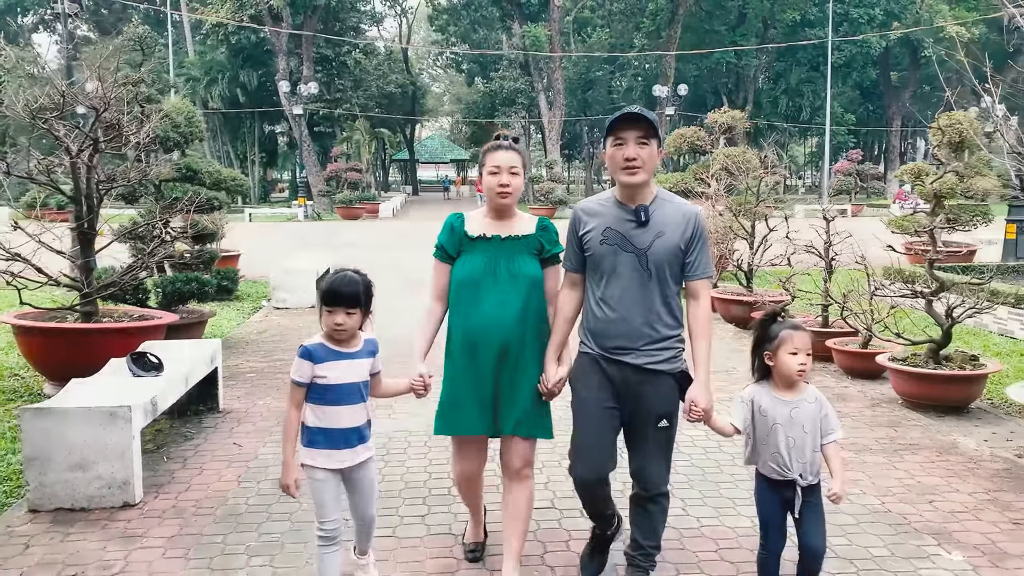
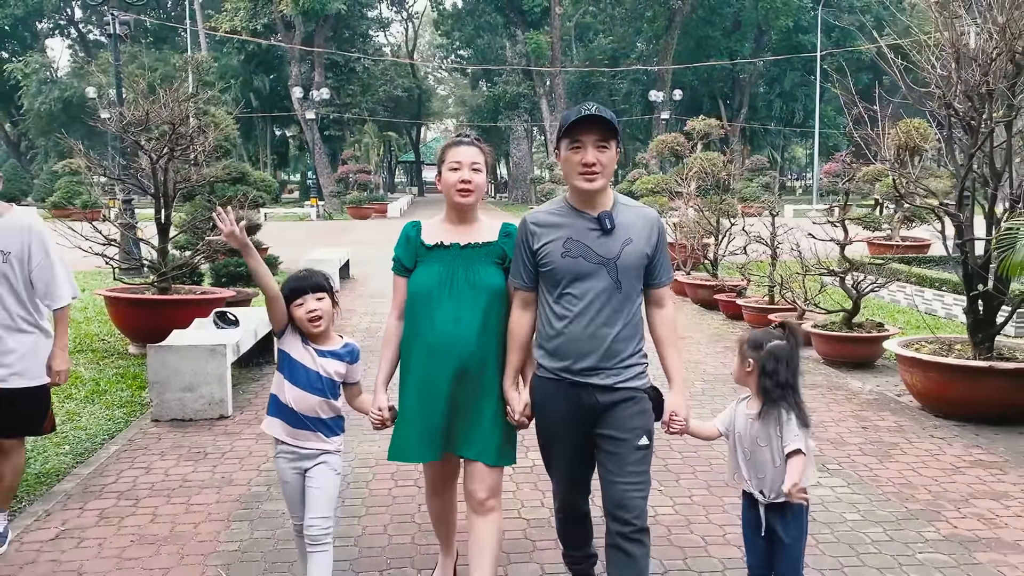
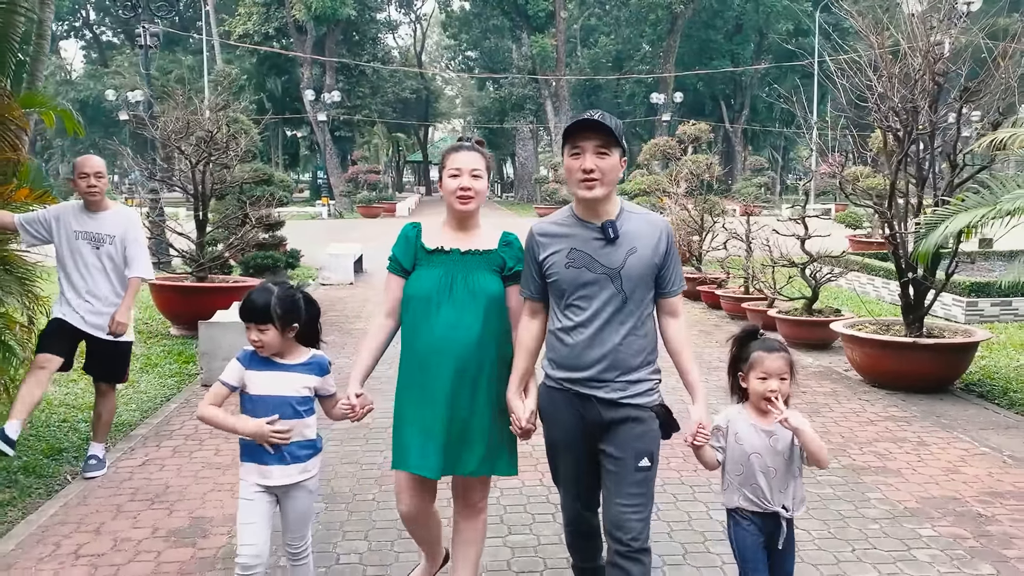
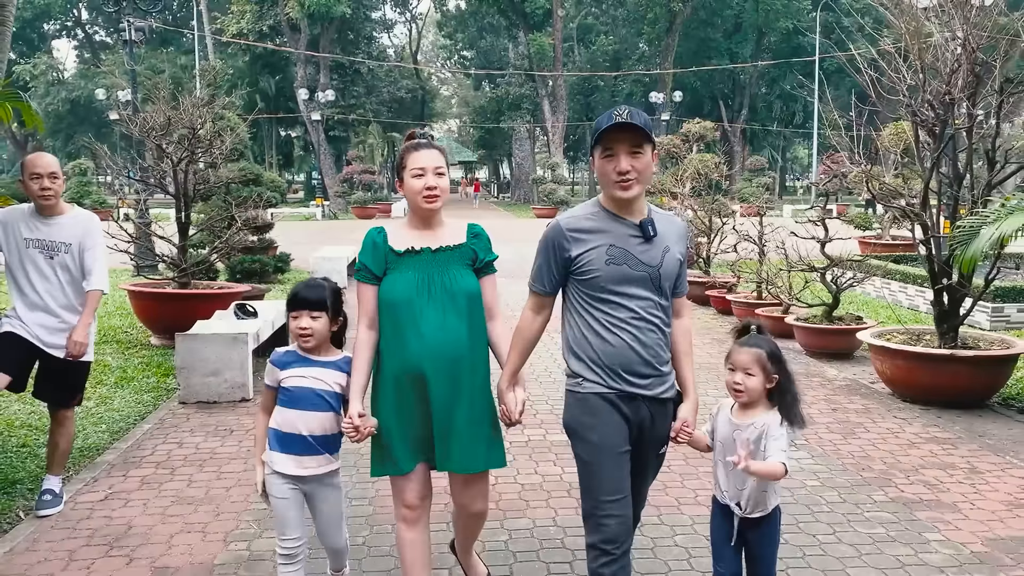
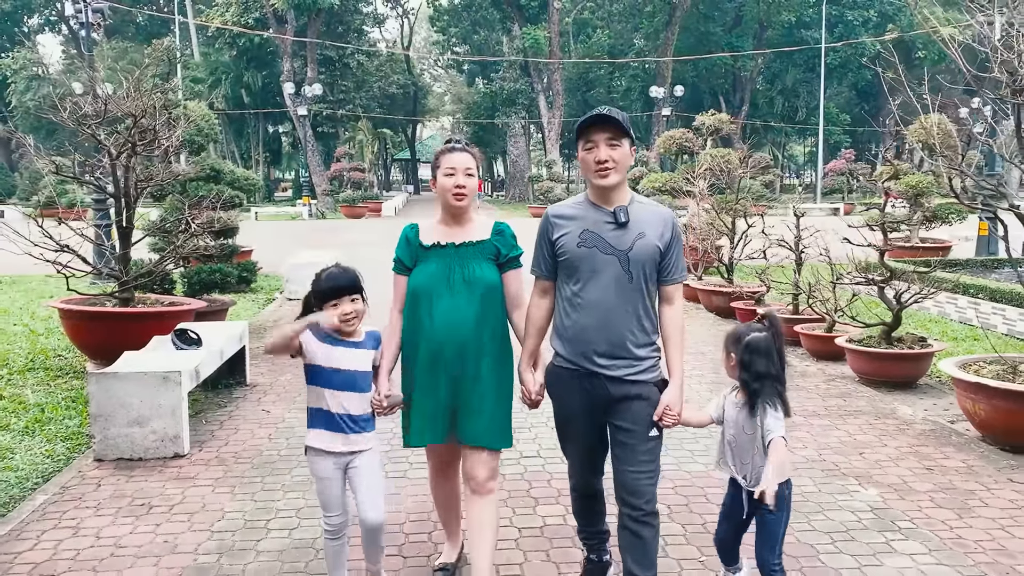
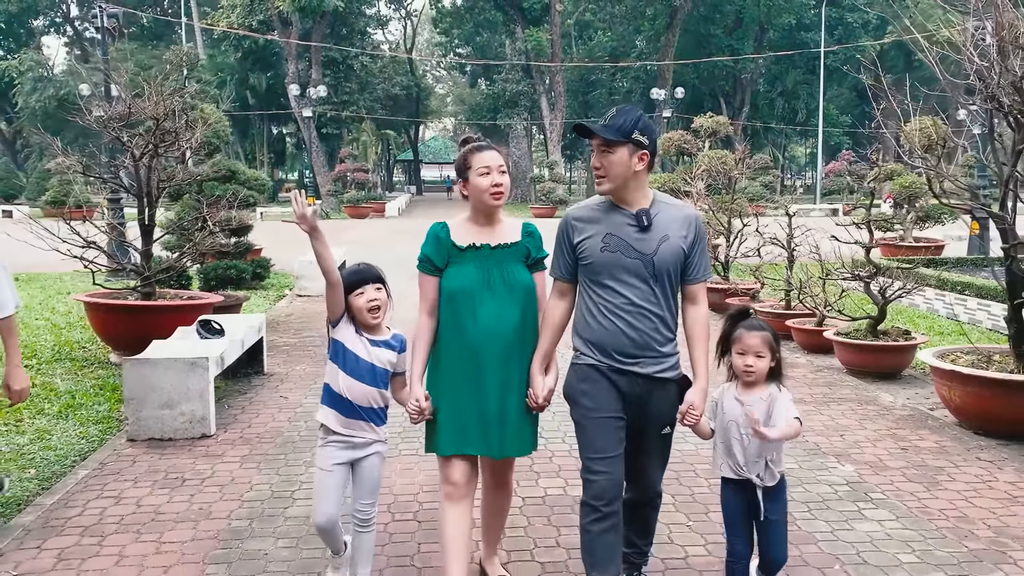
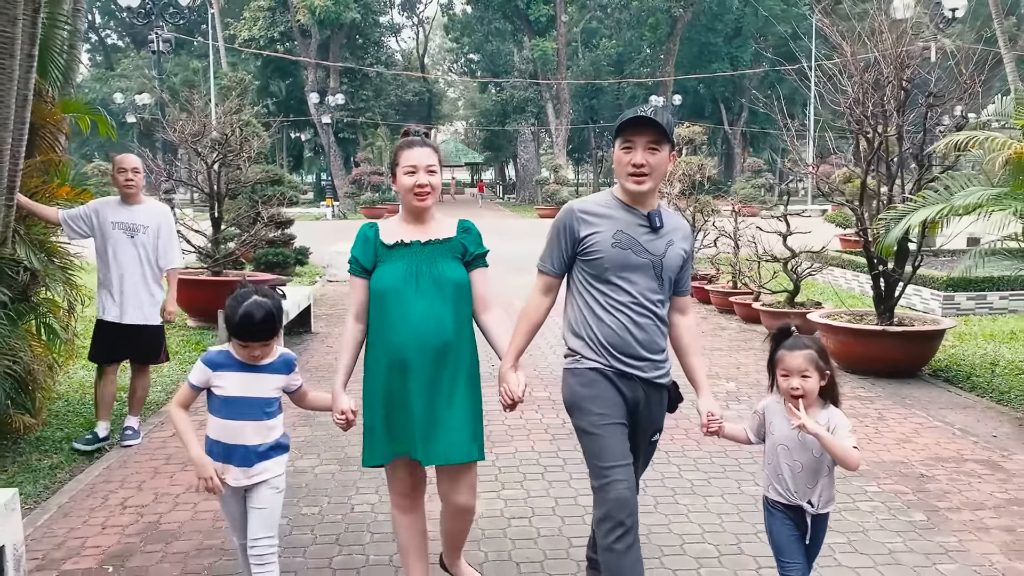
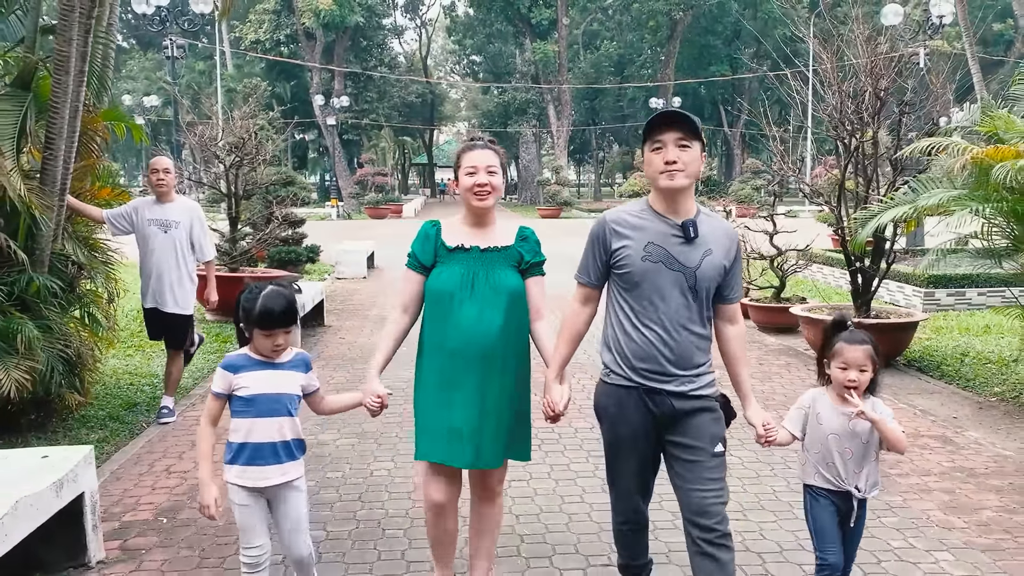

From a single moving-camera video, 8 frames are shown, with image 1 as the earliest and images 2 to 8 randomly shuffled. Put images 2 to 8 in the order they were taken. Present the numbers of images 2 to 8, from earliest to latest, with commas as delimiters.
5, 6, 2, 4, 3, 7, 8
